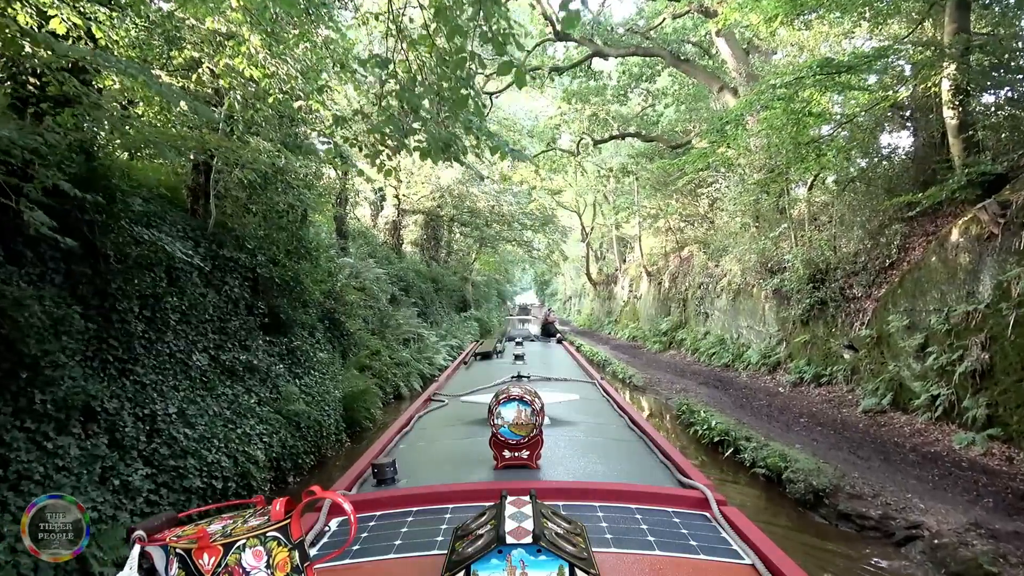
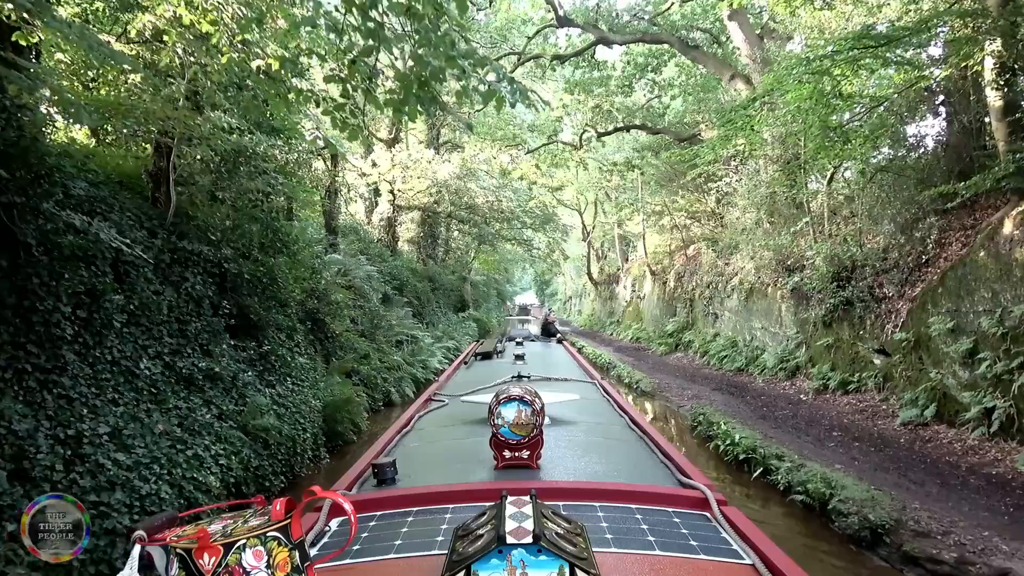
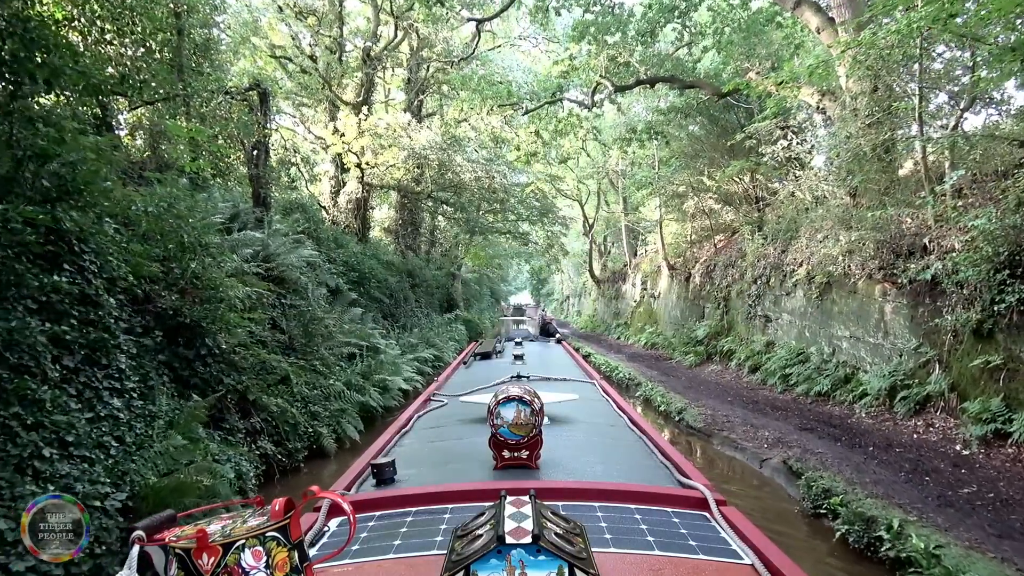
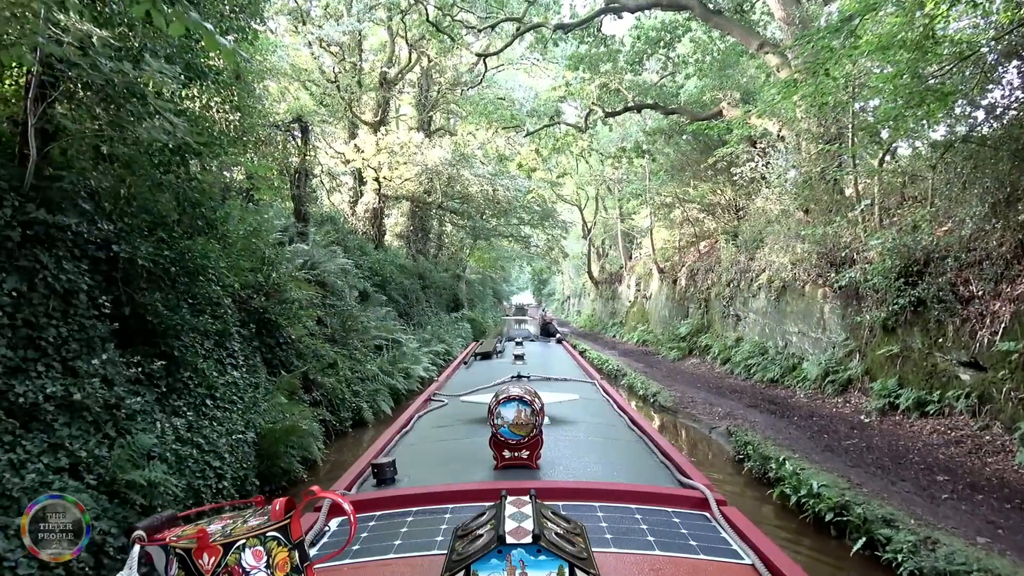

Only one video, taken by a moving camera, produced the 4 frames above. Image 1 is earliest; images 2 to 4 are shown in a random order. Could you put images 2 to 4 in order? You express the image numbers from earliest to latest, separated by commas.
2, 4, 3
